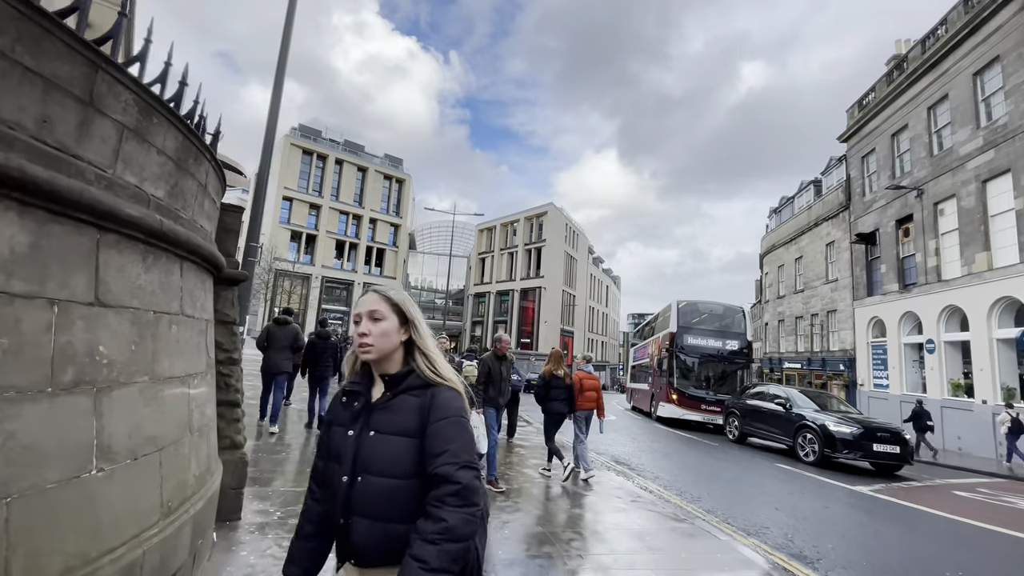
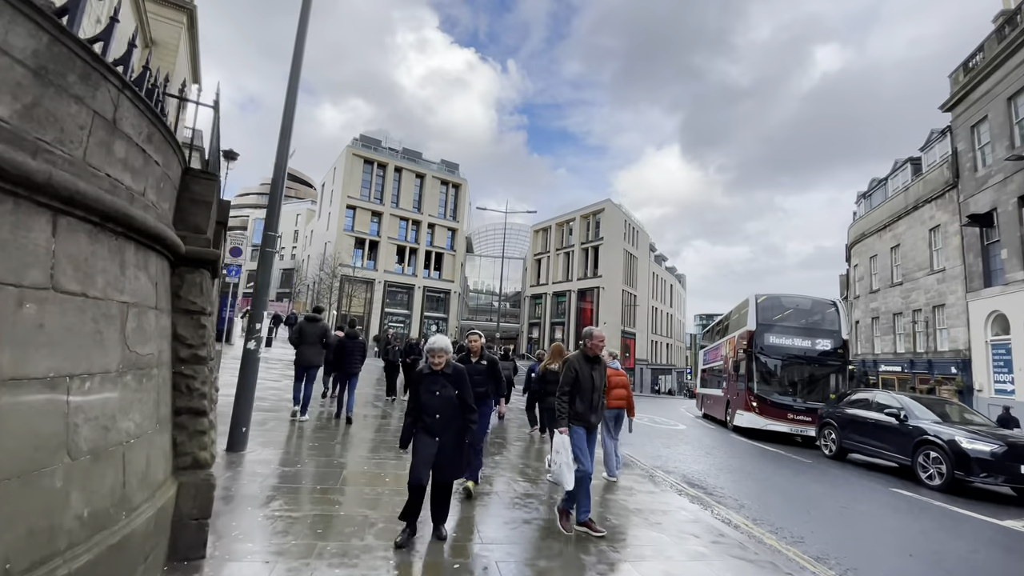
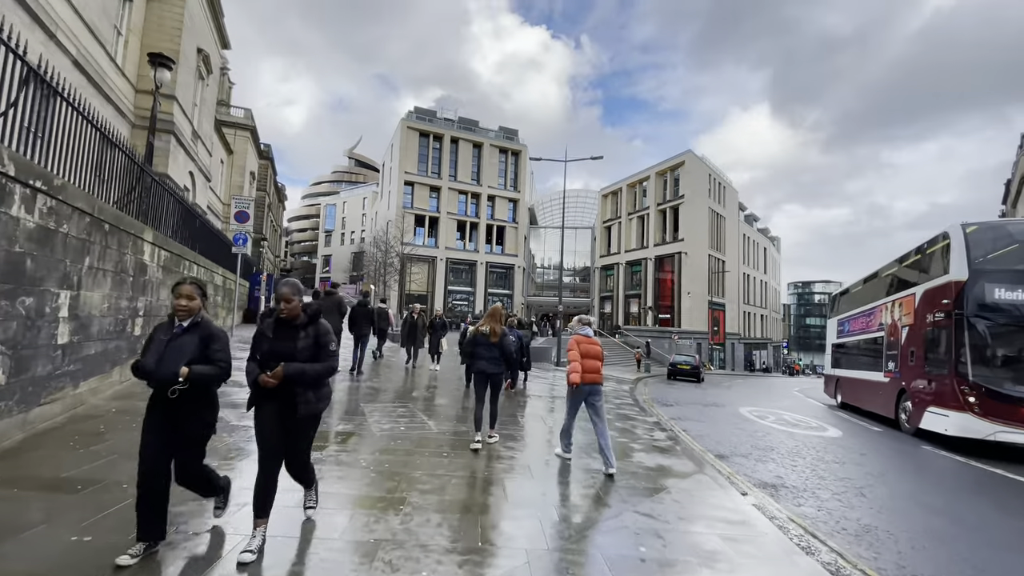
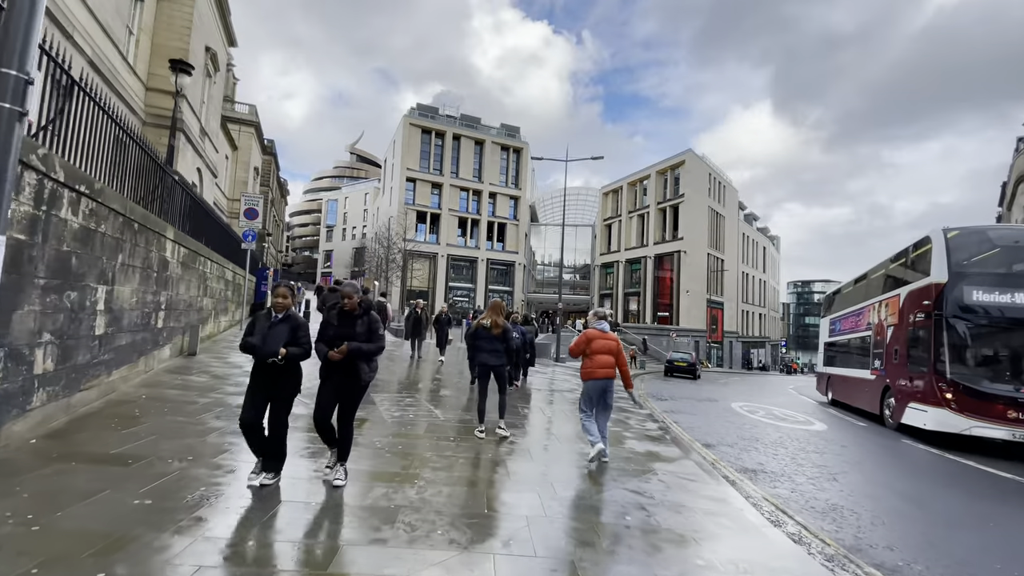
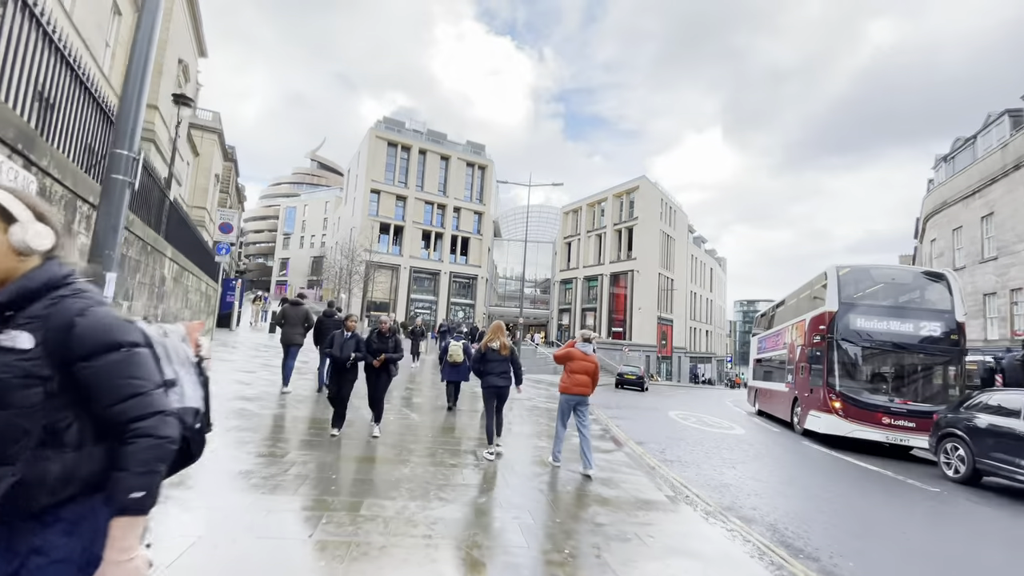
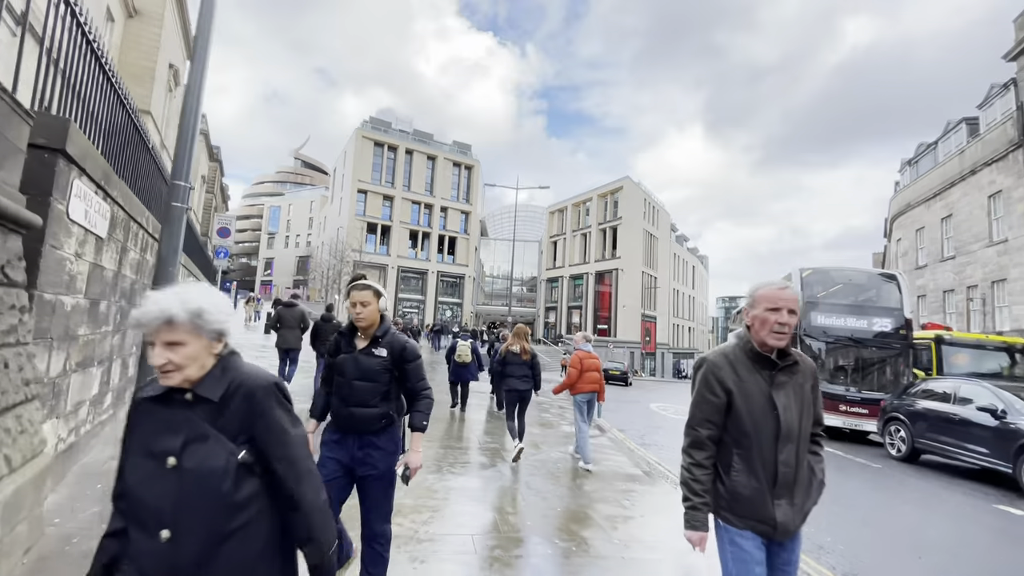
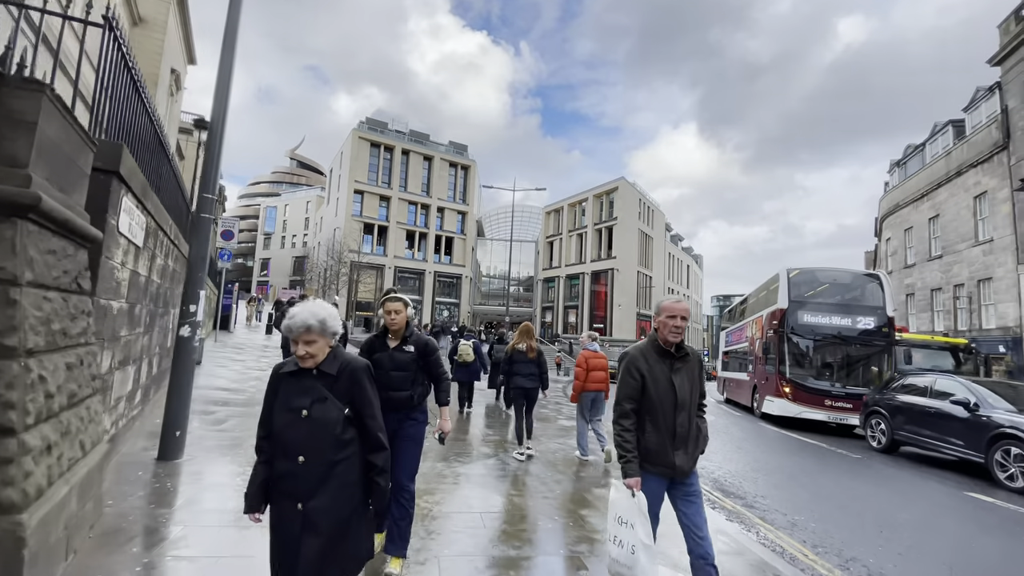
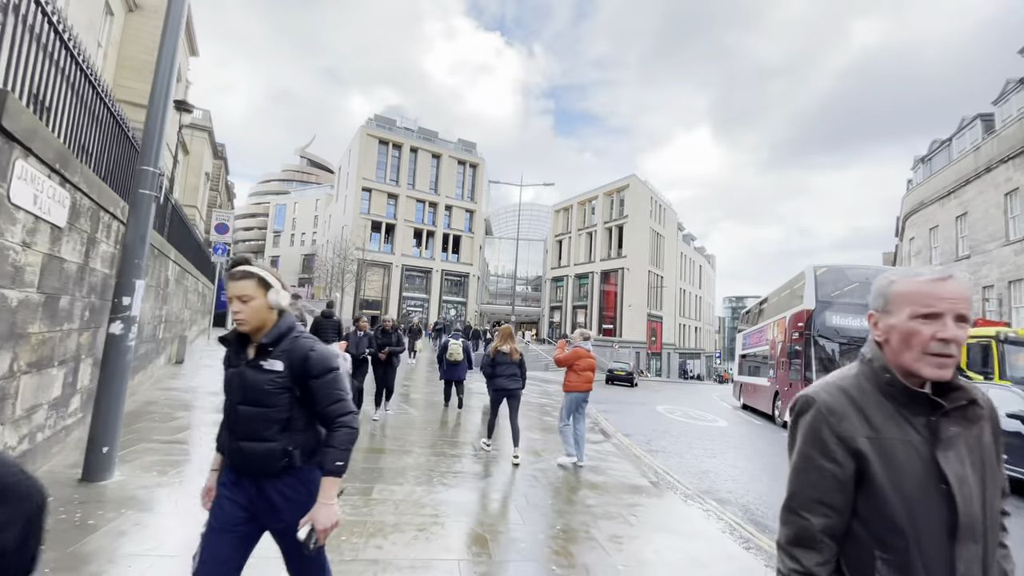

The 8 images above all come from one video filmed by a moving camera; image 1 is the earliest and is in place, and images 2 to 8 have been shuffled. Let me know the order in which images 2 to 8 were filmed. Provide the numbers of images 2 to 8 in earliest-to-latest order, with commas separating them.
2, 7, 6, 8, 5, 4, 3
